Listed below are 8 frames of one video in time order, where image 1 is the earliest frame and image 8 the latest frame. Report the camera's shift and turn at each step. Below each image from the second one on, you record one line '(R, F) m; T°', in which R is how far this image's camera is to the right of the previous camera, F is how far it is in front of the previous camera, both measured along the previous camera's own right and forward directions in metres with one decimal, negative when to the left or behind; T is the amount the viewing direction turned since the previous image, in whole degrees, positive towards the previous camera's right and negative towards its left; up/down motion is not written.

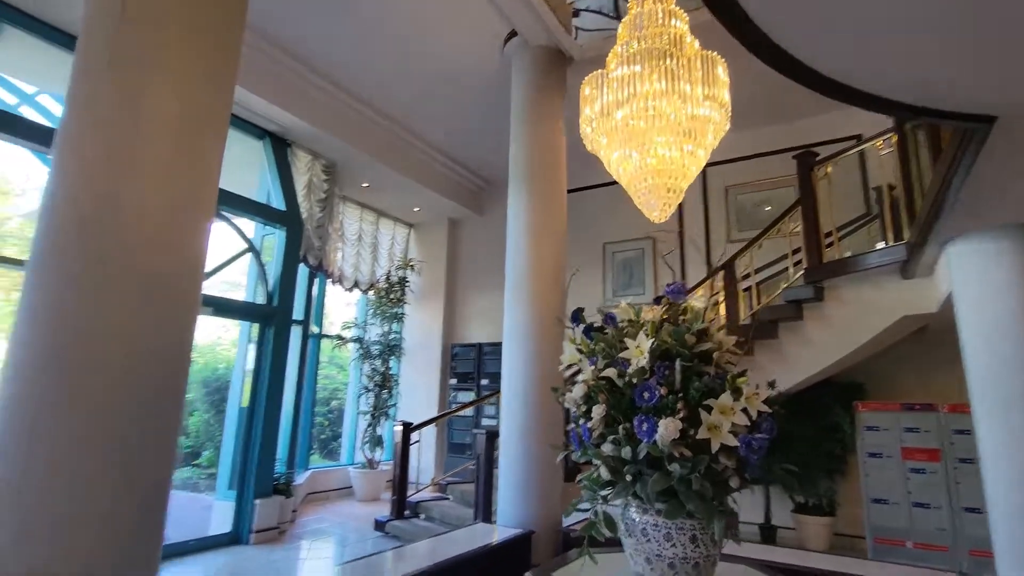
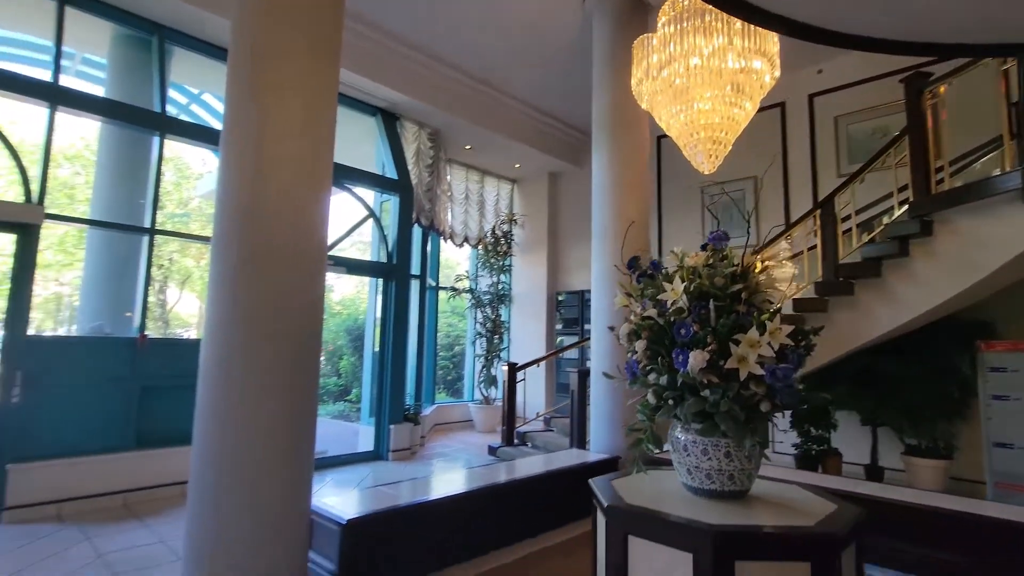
(+0.3, -0.4) m; -13°
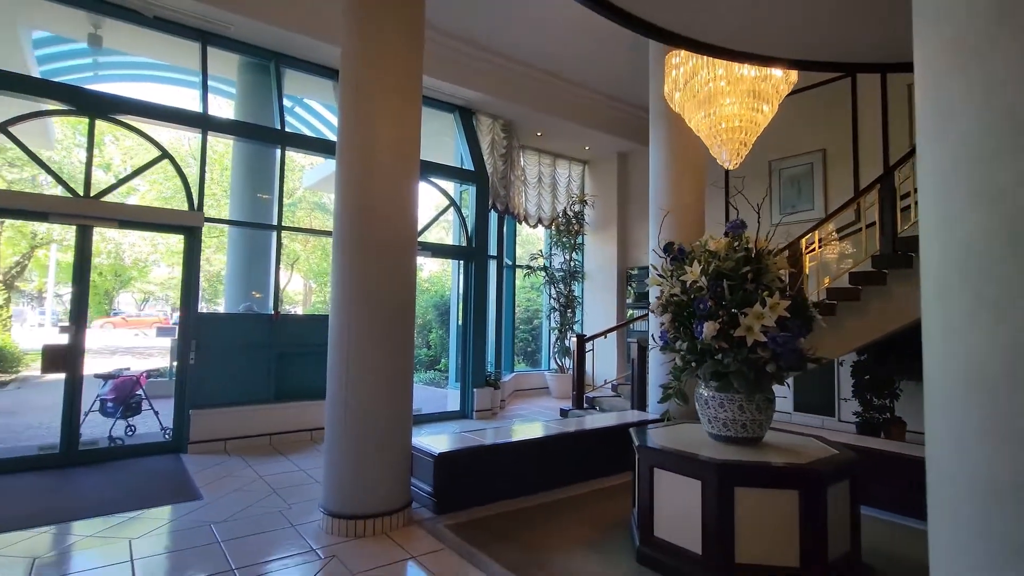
(+0.2, -0.6) m; -9°
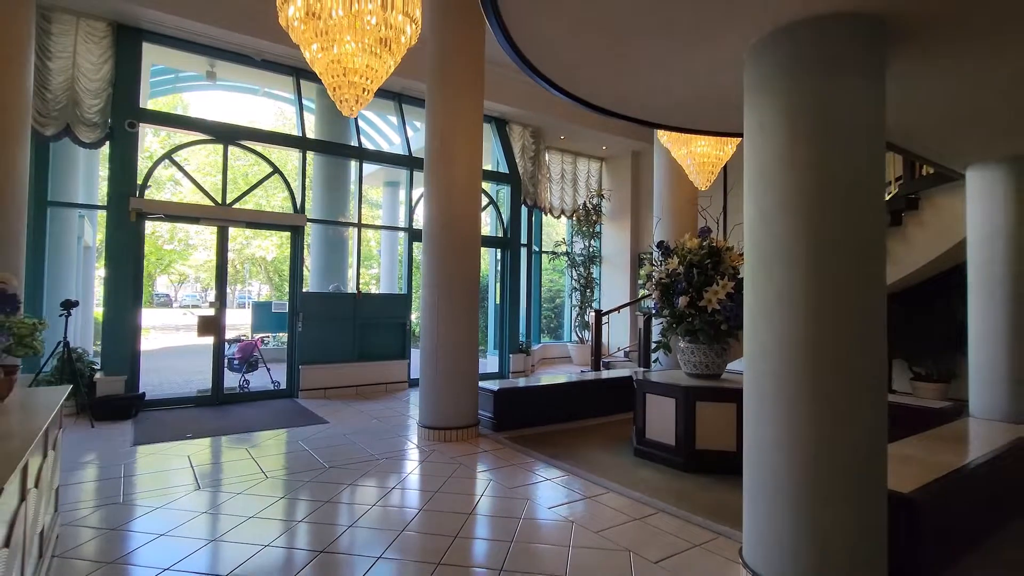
(-0.2, -1.5) m; -2°
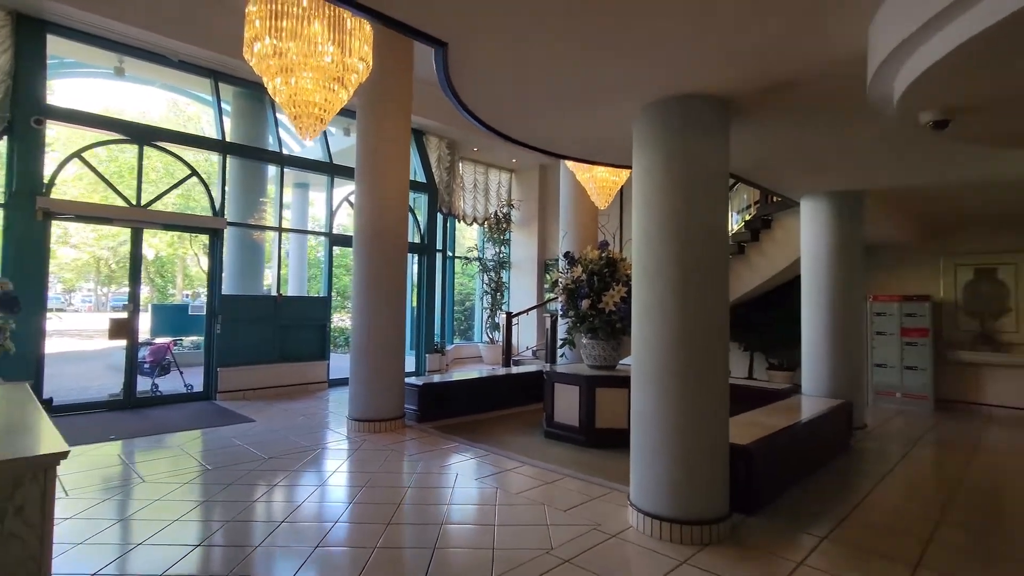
(-0.2, -0.6) m; +10°
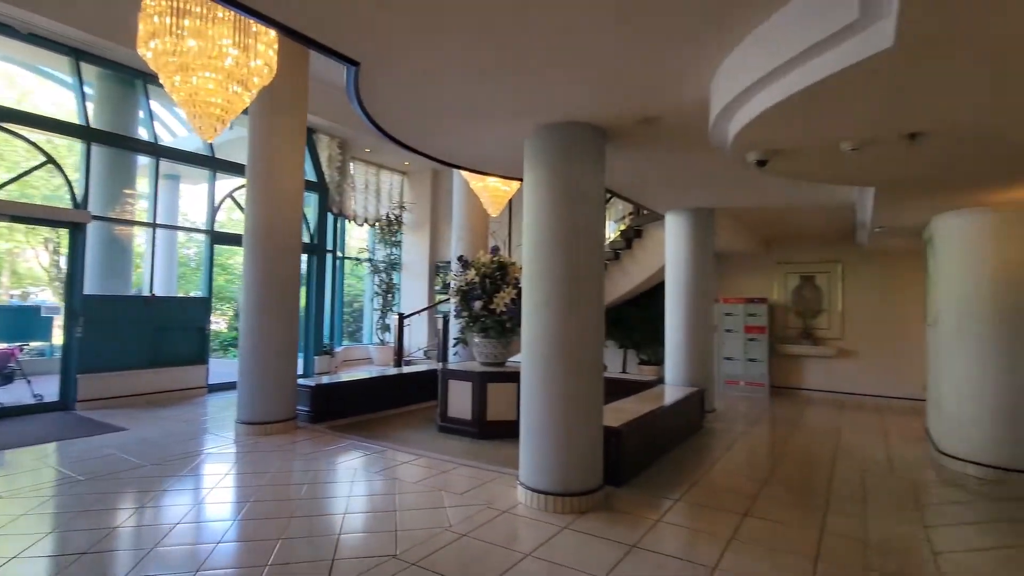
(-0.1, -0.3) m; +12°
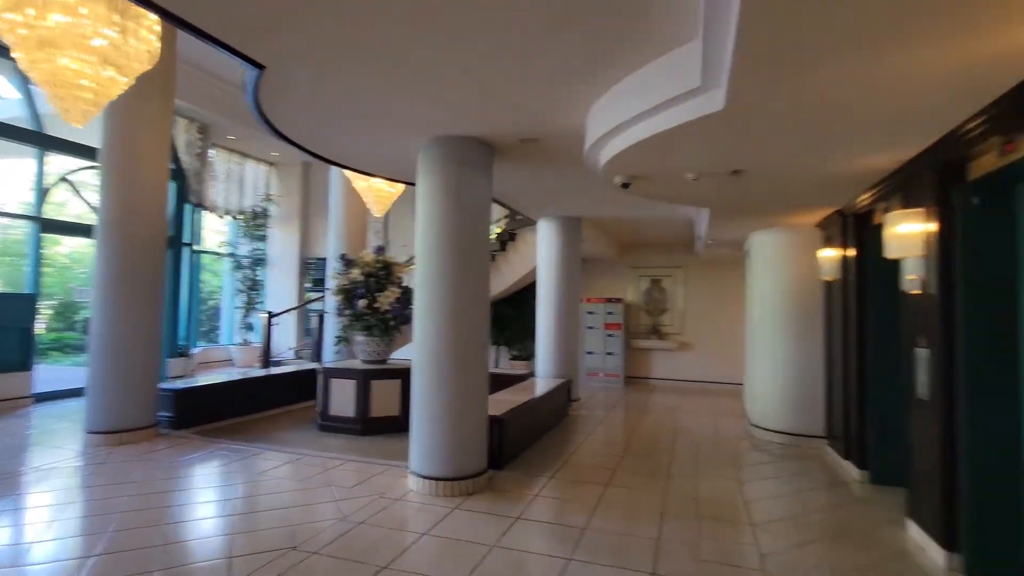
(-0.2, -0.3) m; +14°
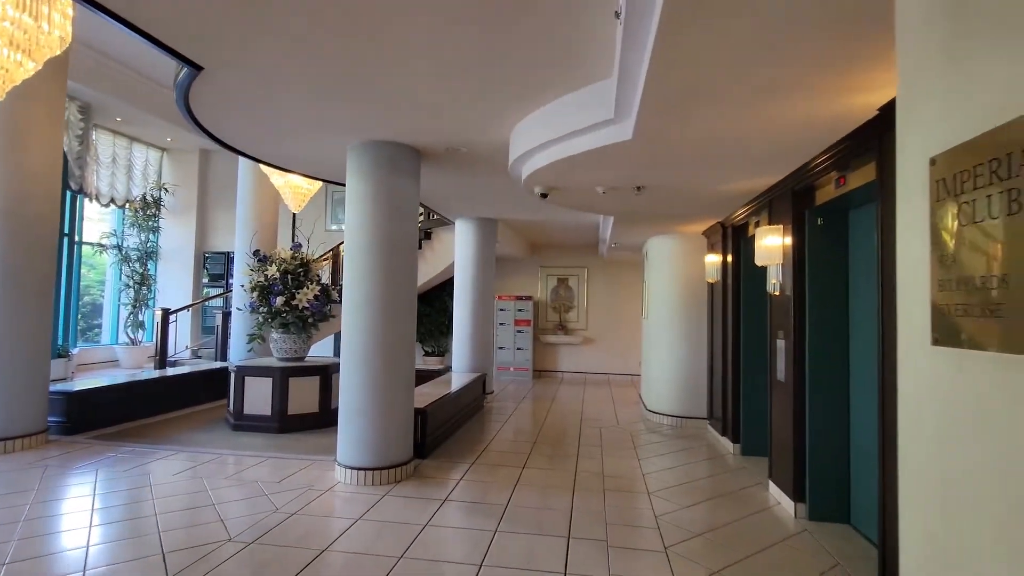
(-0.2, -0.3) m; +10°
